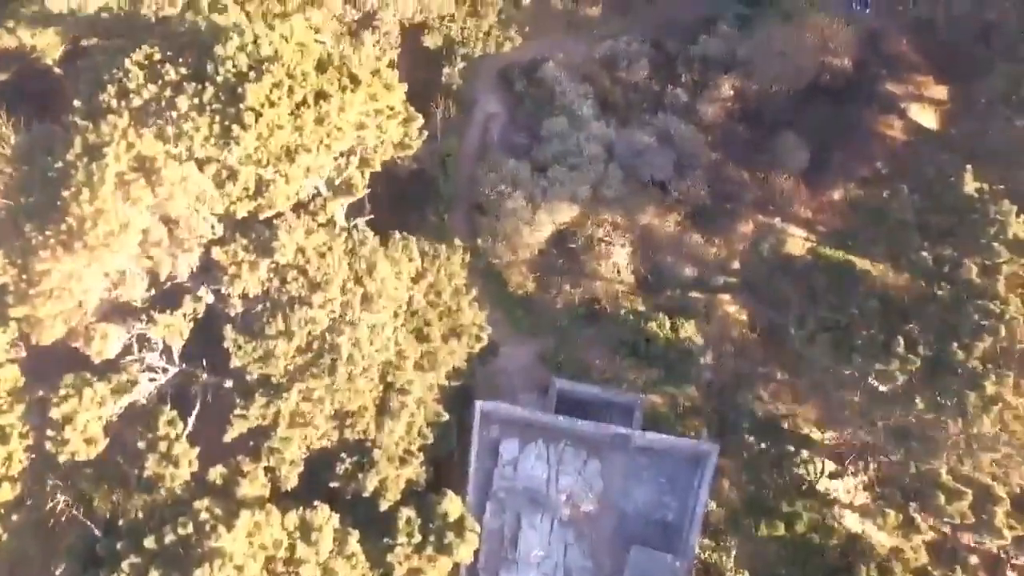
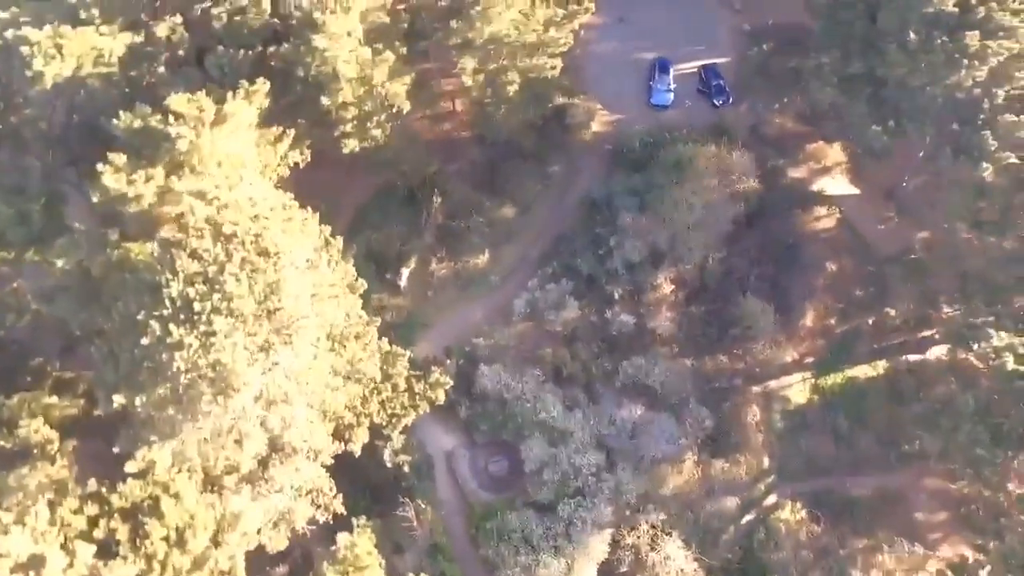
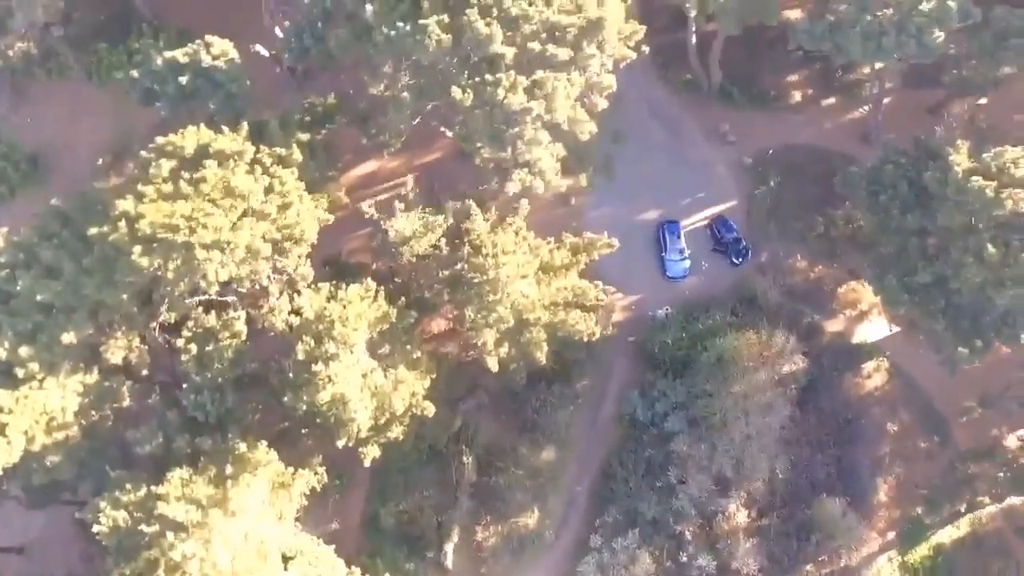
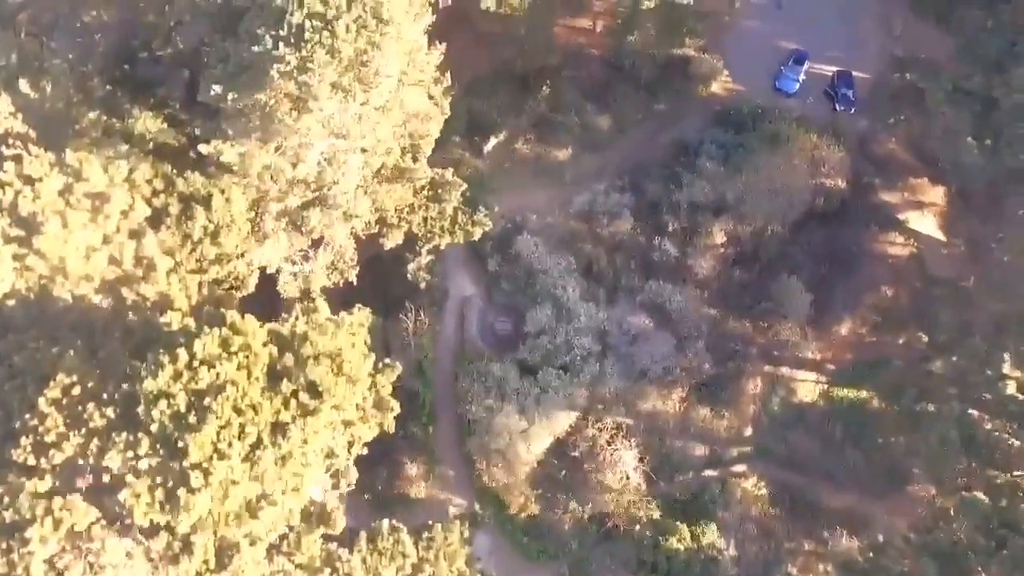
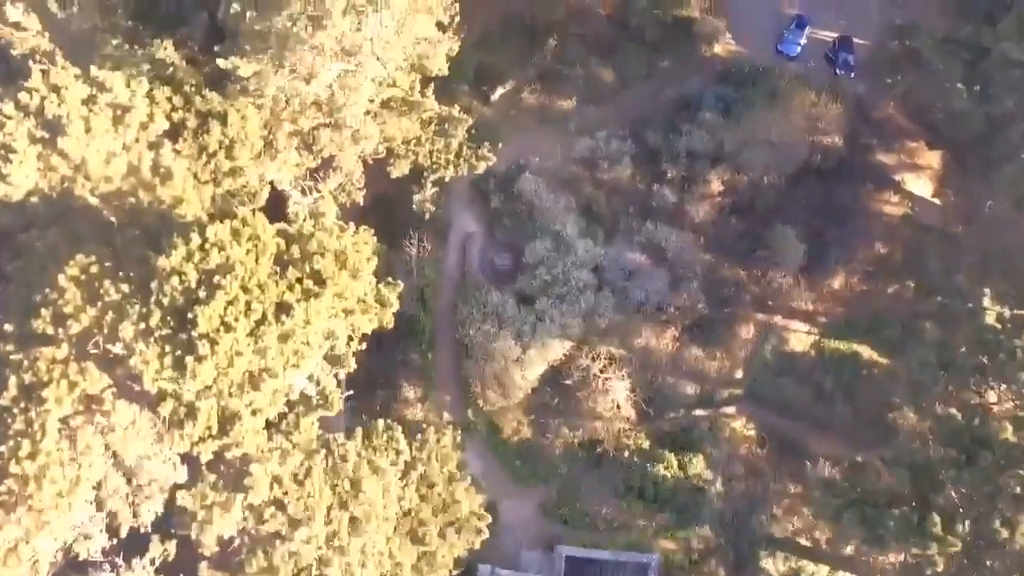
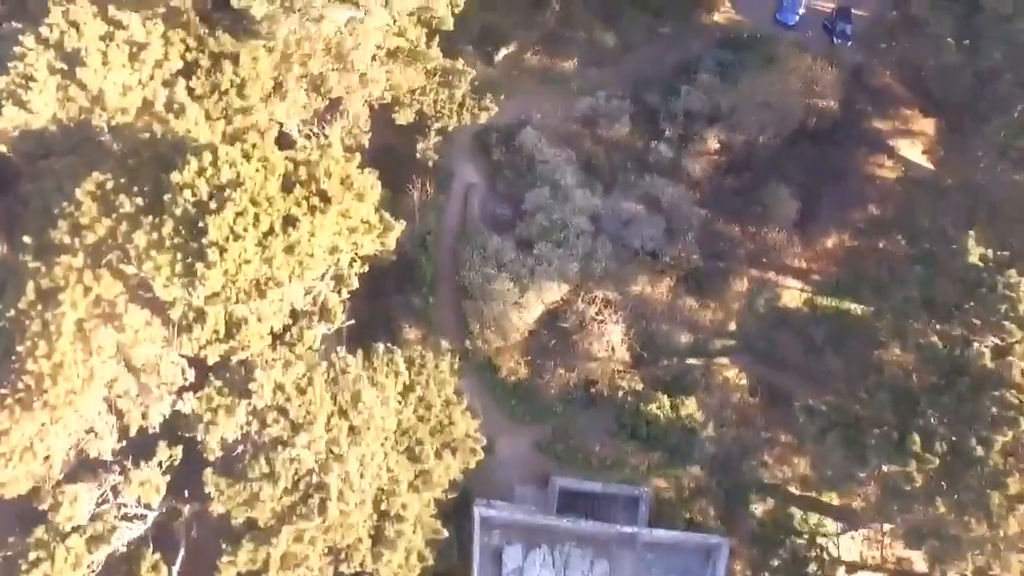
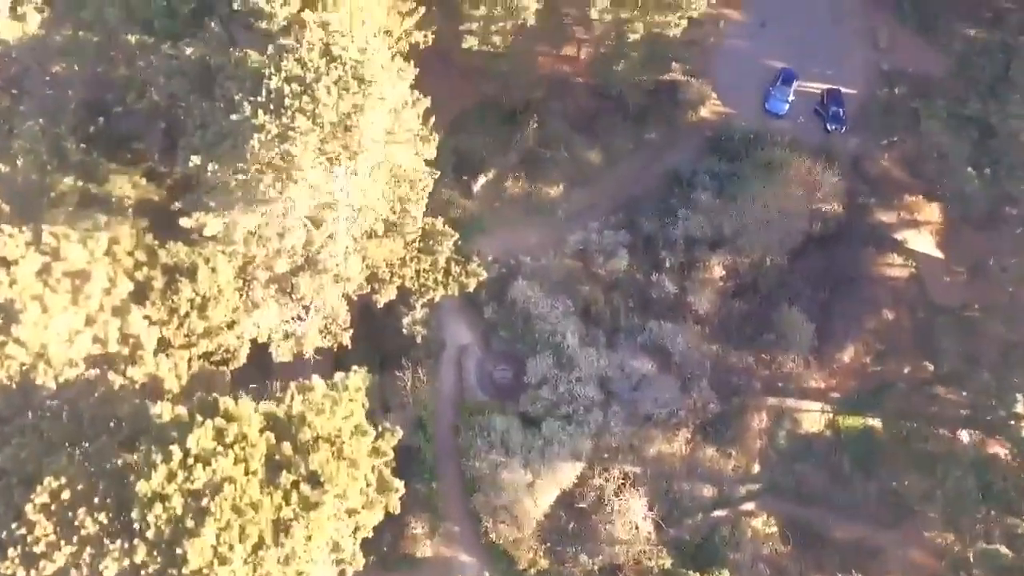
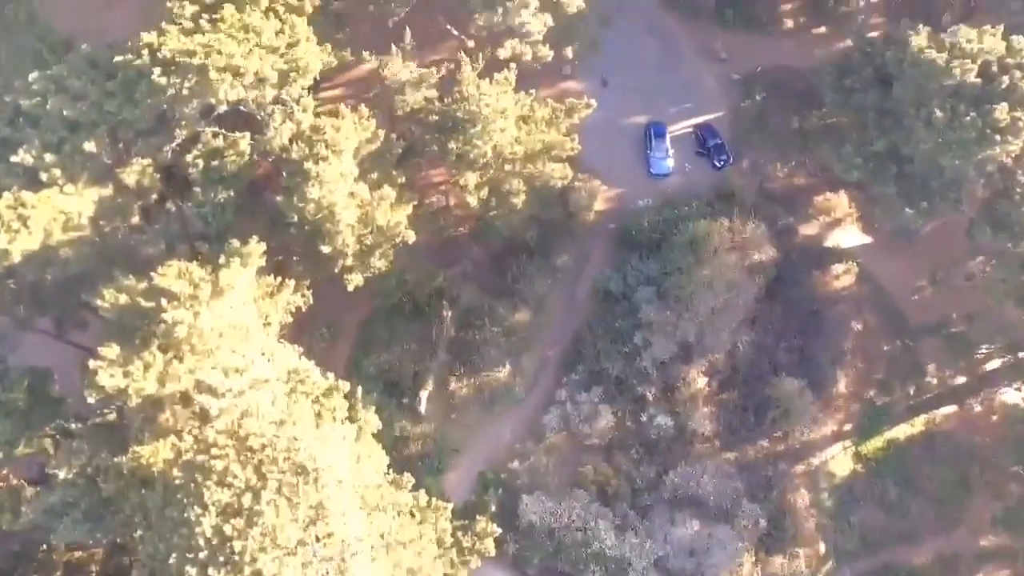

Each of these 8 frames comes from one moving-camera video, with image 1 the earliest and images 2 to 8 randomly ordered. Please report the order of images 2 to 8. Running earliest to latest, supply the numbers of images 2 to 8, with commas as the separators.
6, 5, 4, 7, 2, 8, 3
